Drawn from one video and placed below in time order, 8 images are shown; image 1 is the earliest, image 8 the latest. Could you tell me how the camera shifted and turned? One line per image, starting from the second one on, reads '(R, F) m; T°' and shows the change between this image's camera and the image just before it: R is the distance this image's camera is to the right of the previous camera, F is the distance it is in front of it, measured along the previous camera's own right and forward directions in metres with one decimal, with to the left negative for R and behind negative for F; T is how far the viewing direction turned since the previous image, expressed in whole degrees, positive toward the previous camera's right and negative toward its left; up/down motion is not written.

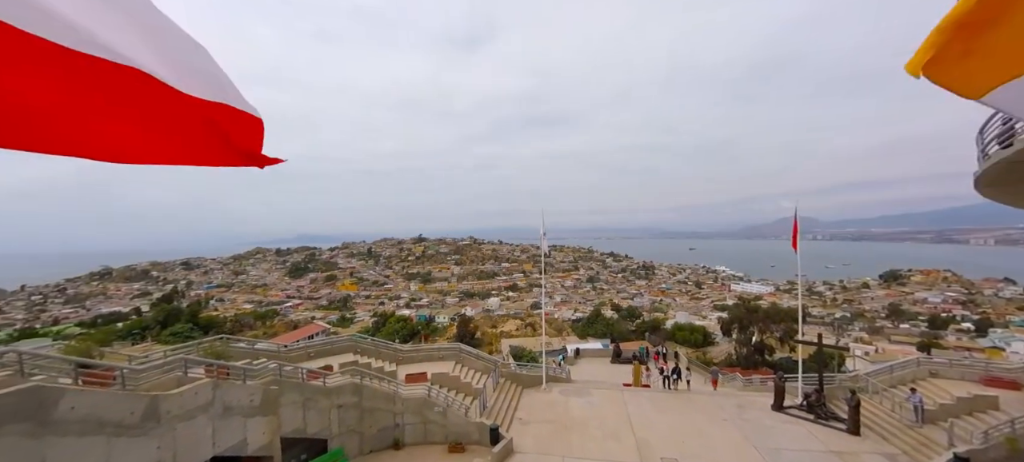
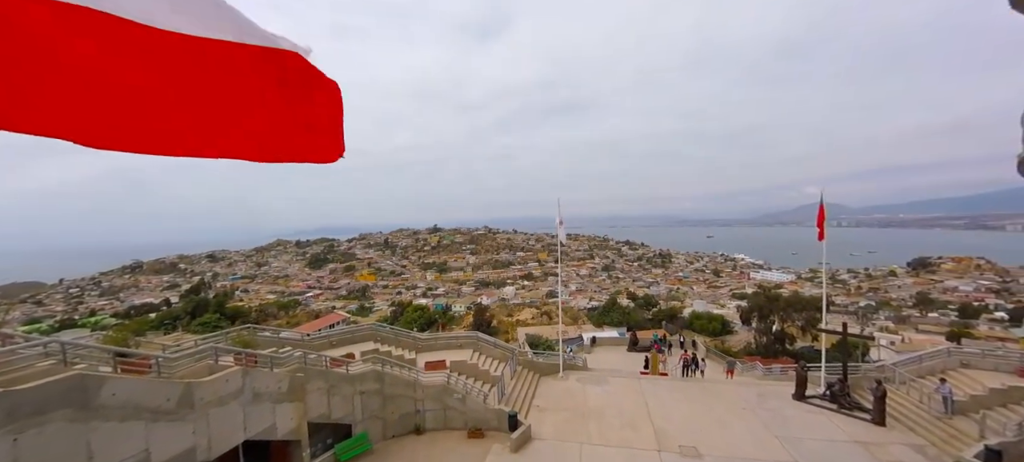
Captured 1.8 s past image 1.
(-0.3, 0.0) m; -2°
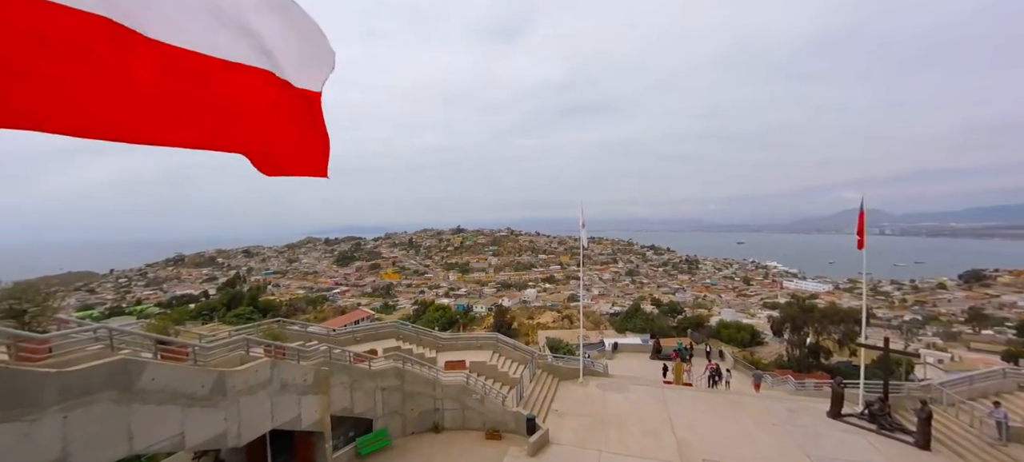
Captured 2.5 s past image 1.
(+0.4, 0.0) m; -4°
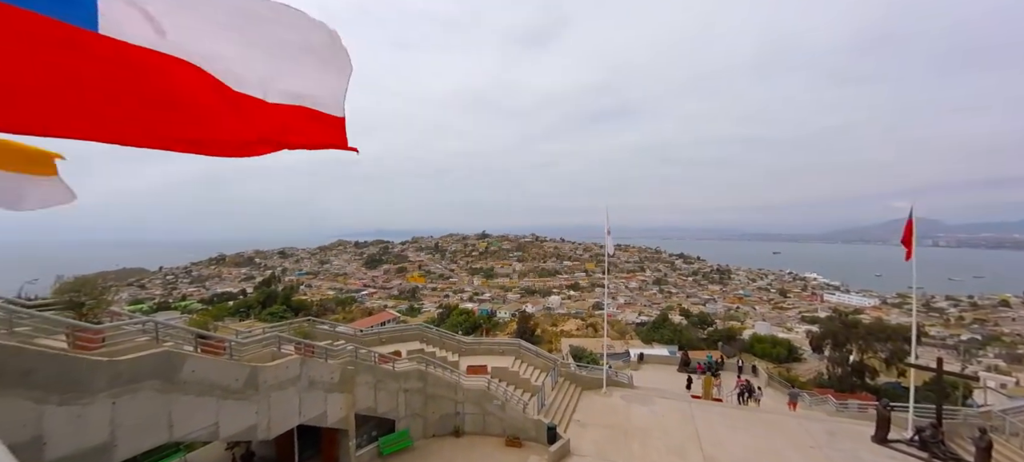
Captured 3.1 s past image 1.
(+0.5, -0.1) m; -4°
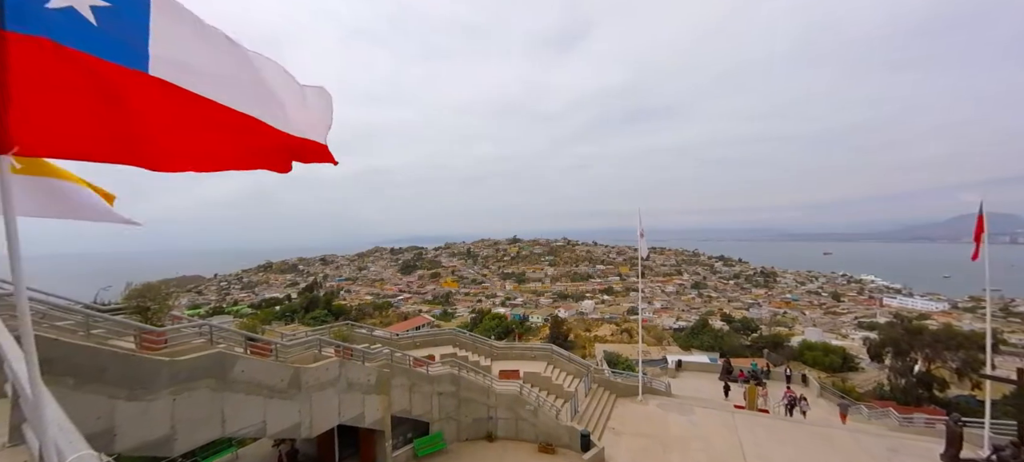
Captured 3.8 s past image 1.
(+0.5, -0.2) m; -5°
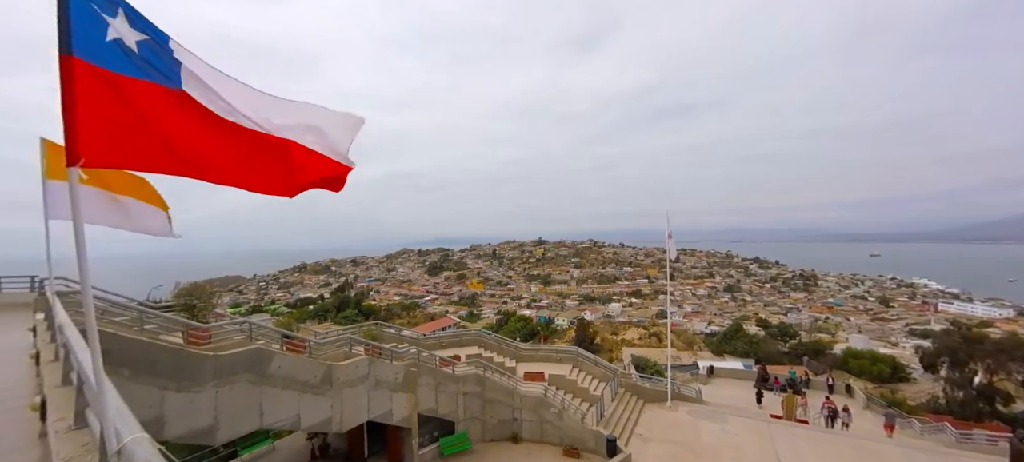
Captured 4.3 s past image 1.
(+0.4, -0.2) m; -4°
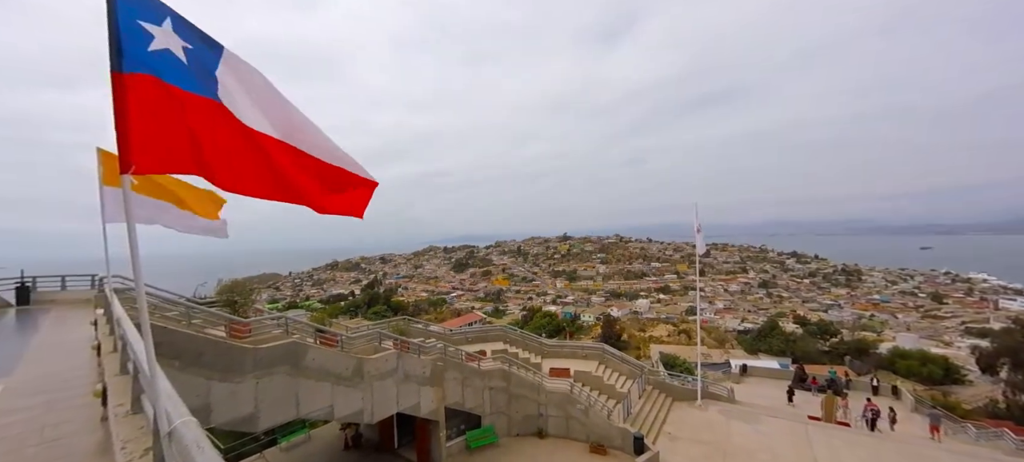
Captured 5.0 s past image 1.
(+0.3, -0.2) m; -4°
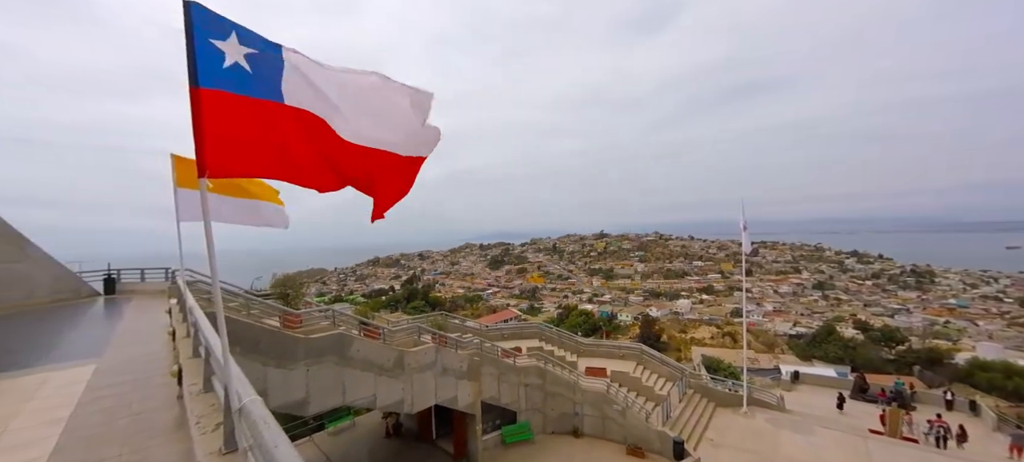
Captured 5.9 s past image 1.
(+0.3, -0.2) m; -6°
